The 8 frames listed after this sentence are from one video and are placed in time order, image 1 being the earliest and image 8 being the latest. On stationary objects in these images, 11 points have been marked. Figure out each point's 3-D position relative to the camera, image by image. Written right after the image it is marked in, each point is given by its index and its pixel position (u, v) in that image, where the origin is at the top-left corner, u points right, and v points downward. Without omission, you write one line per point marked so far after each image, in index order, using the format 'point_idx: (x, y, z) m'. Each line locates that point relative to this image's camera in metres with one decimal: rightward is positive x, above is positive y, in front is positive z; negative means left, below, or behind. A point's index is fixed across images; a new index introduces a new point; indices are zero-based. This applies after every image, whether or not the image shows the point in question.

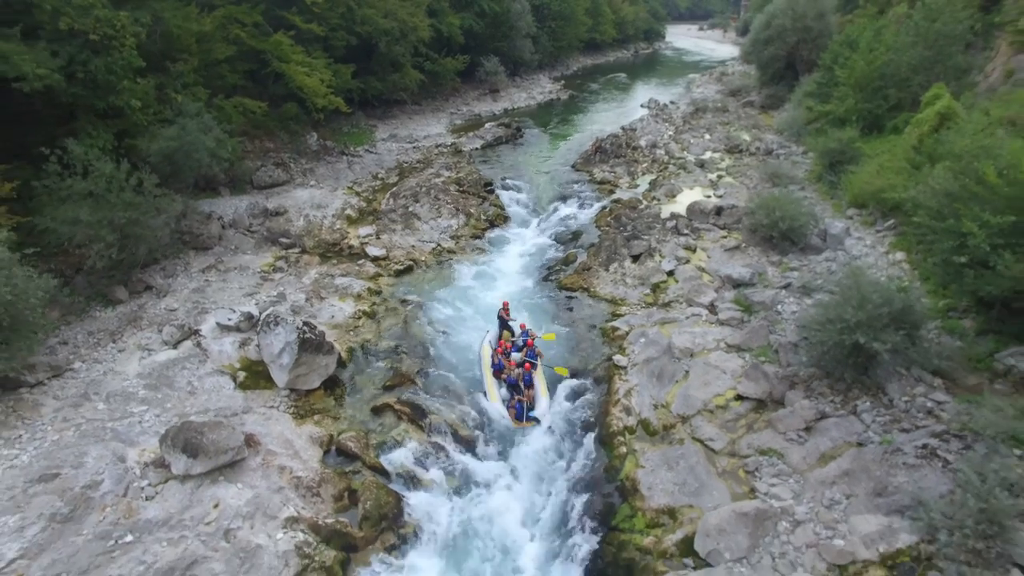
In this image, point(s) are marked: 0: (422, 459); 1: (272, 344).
0: (-2.1, -4.0, +10.9) m
1: (-6.4, -1.4, +12.5) m
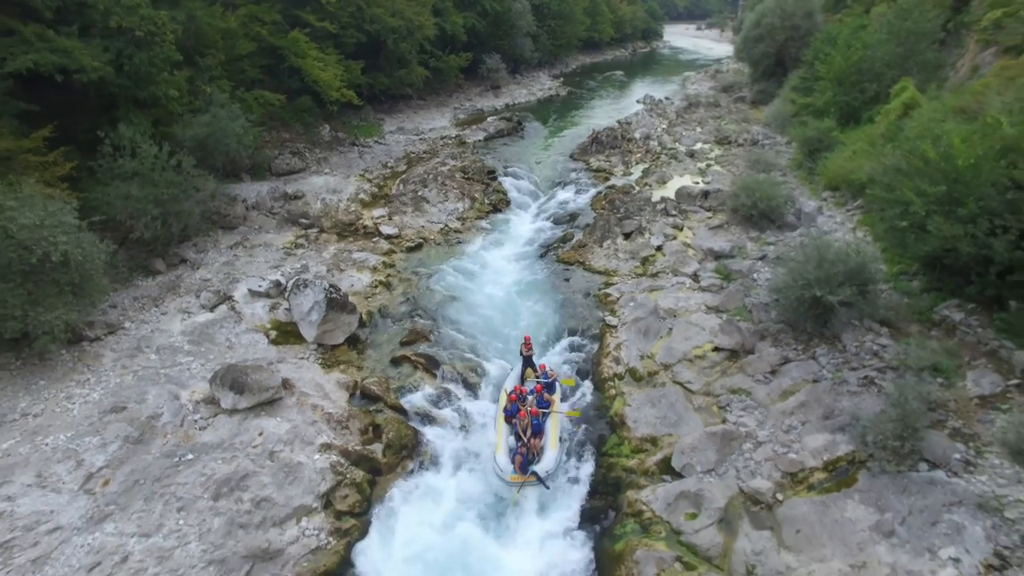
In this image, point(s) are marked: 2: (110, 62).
0: (-2.1, -3.0, +12.5) m
1: (-6.3, -0.4, +14.1) m
2: (-13.2, +7.4, +15.1) m
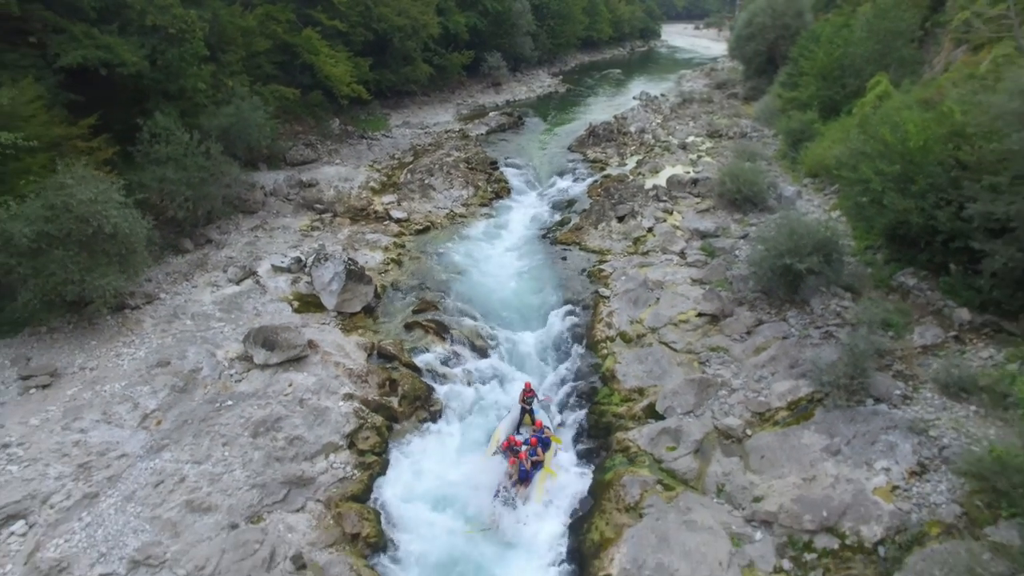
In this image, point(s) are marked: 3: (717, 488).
0: (-2.0, -2.1, +13.9) m
1: (-6.2, +0.5, +15.4) m
2: (-13.1, +8.3, +16.5) m
3: (+4.3, -4.1, +9.6) m
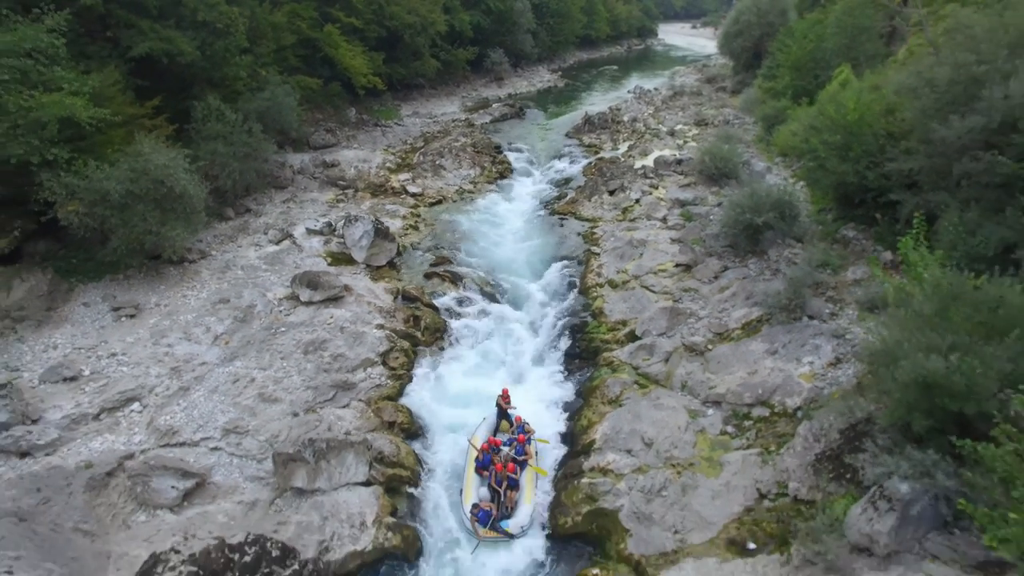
0: (-1.8, -0.5, +16.3) m
1: (-6.1, +2.1, +17.9) m
2: (-13.0, +9.9, +19.0) m
3: (+4.4, -2.5, +12.0) m
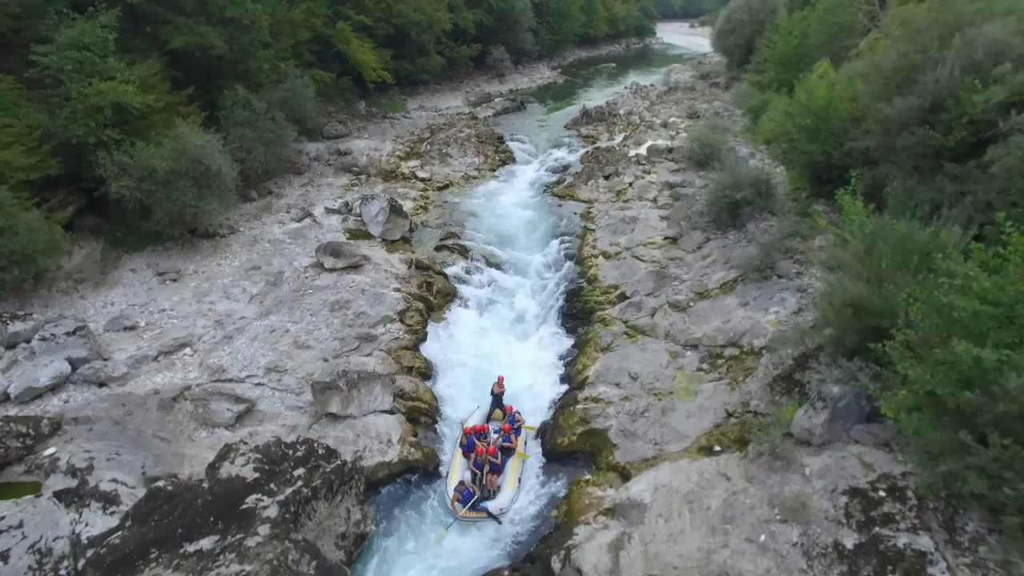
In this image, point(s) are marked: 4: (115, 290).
0: (-1.7, +0.7, +18.0) m
1: (-6.0, +3.3, +19.6) m
2: (-12.9, +11.1, +20.7) m
3: (+4.5, -1.3, +13.7) m
4: (-12.9, -0.1, +15.0) m
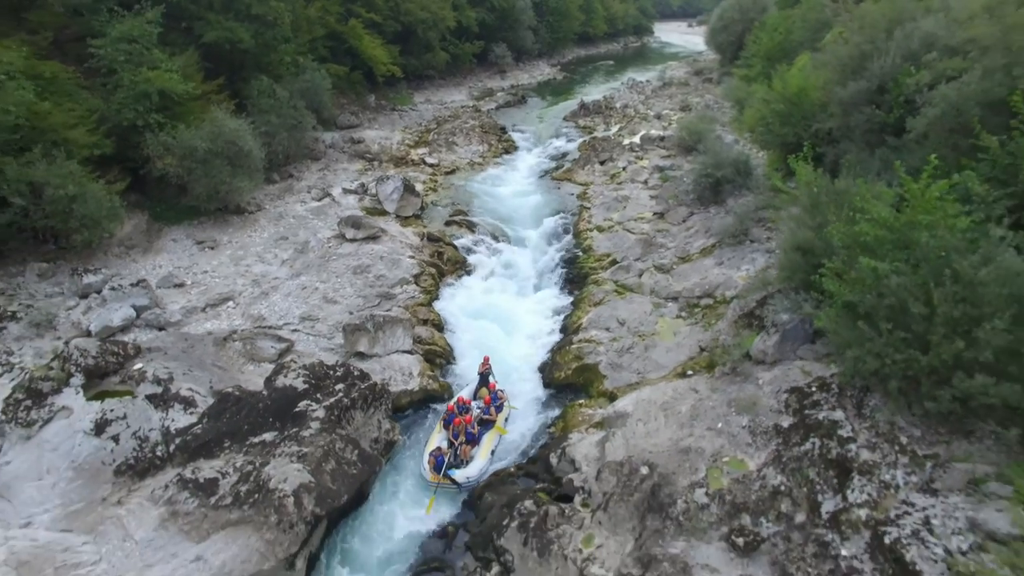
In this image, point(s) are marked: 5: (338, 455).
0: (-1.6, +1.9, +19.9) m
1: (-5.8, +4.5, +21.4) m
2: (-12.7, +12.3, +22.6) m
3: (+4.7, 0.0, +15.5) m
4: (-12.8, +1.2, +16.9) m
5: (-3.7, -3.5, +10.0) m
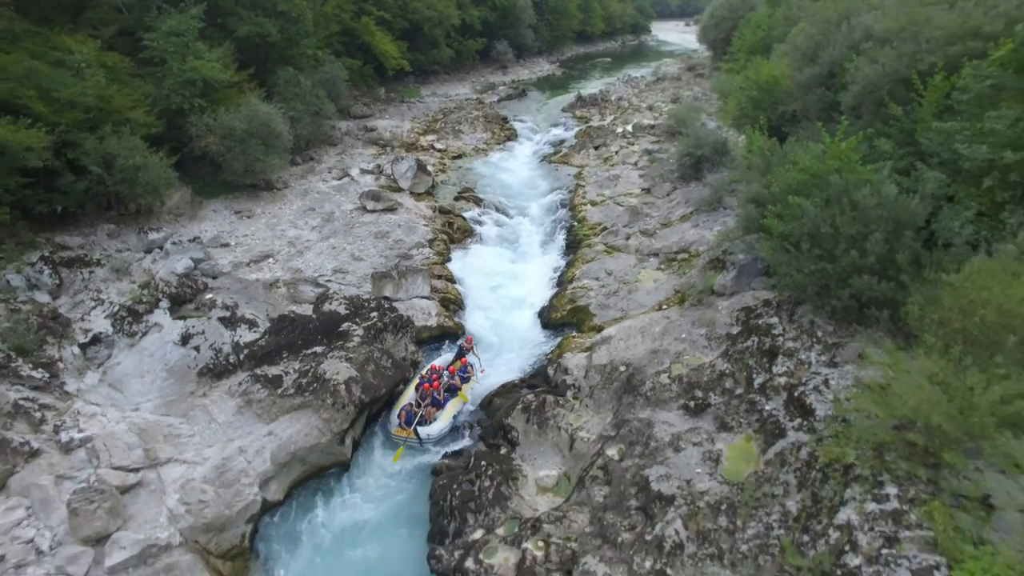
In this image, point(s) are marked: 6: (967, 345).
0: (-1.5, +3.5, +22.2) m
1: (-5.7, +6.1, +23.8) m
2: (-12.6, +13.9, +24.9) m
3: (+4.8, +1.5, +17.9) m
4: (-12.7, +2.7, +19.2) m
5: (-3.6, -1.9, +12.3) m
6: (+7.3, -0.9, +7.4) m
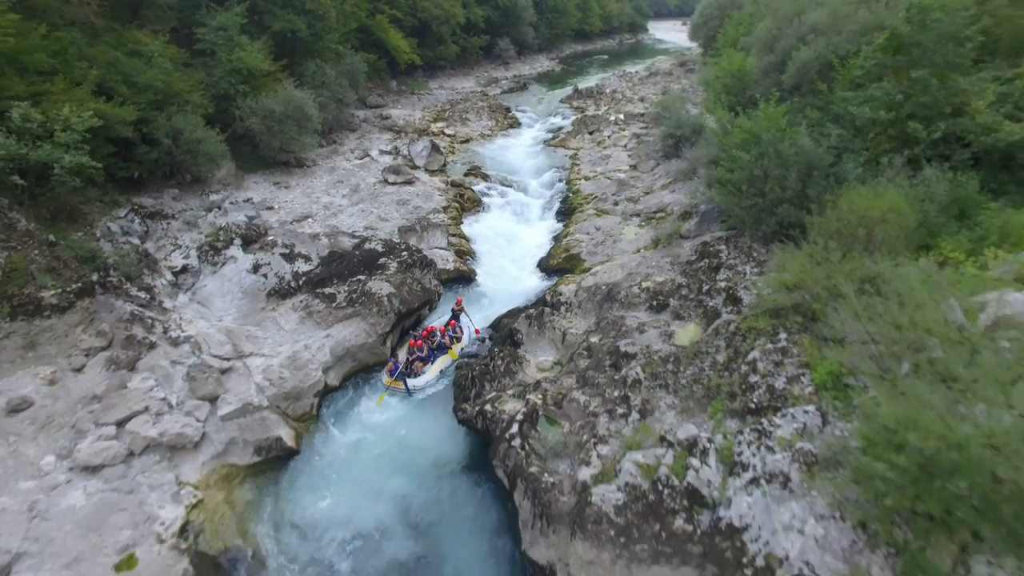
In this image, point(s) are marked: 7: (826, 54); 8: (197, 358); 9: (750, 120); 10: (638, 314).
0: (-1.3, +5.4, +25.2) m
1: (-5.6, +8.1, +26.8) m
2: (-12.5, +15.8, +27.9) m
3: (+4.9, +3.5, +20.9) m
4: (-12.5, +4.7, +22.2) m
5: (-3.5, 0.0, +15.4) m
6: (+7.4, +1.1, +10.4) m
7: (+10.4, +7.8, +15.3) m
8: (-8.7, -1.9, +12.7) m
9: (+7.7, +5.4, +14.9) m
10: (+3.5, -0.8, +12.8) m
